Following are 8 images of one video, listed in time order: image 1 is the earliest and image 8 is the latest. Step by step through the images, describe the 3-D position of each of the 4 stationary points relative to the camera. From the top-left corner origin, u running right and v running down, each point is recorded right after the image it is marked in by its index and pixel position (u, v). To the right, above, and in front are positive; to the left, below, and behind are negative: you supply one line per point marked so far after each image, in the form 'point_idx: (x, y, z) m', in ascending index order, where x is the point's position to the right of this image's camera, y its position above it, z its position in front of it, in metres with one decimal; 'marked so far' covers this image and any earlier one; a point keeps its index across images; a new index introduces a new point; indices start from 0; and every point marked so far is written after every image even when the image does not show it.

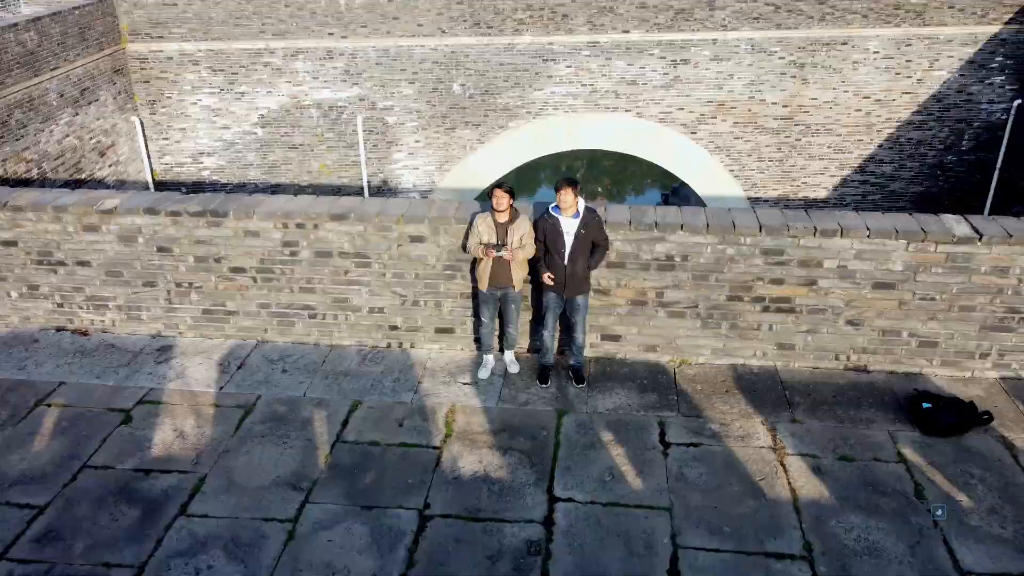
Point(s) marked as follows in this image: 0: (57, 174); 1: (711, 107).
0: (-2.4, +0.6, +5.4) m
1: (+1.3, +1.2, +6.9) m
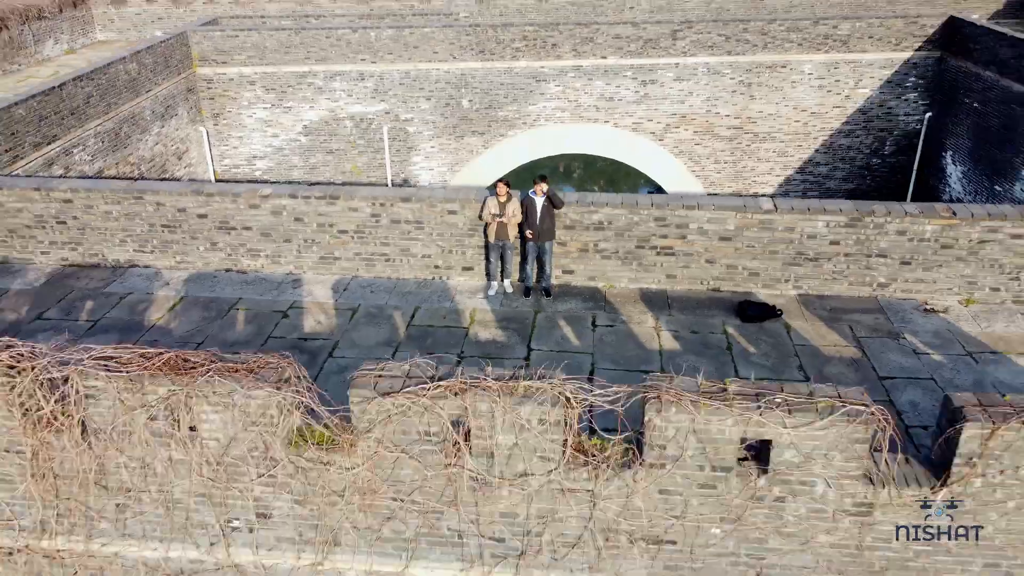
0: (-2.4, +0.8, +6.8) m
1: (+1.3, +1.4, +8.3) m
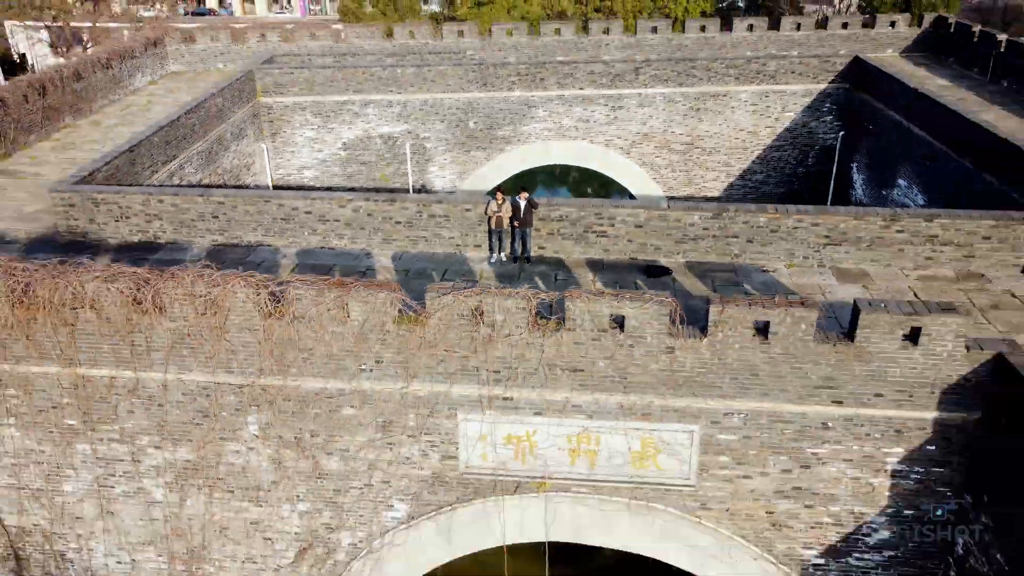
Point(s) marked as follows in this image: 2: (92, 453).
0: (-2.5, +0.9, +8.9) m
1: (+1.3, +1.5, +10.4) m
2: (-1.9, -0.8, +4.5) m
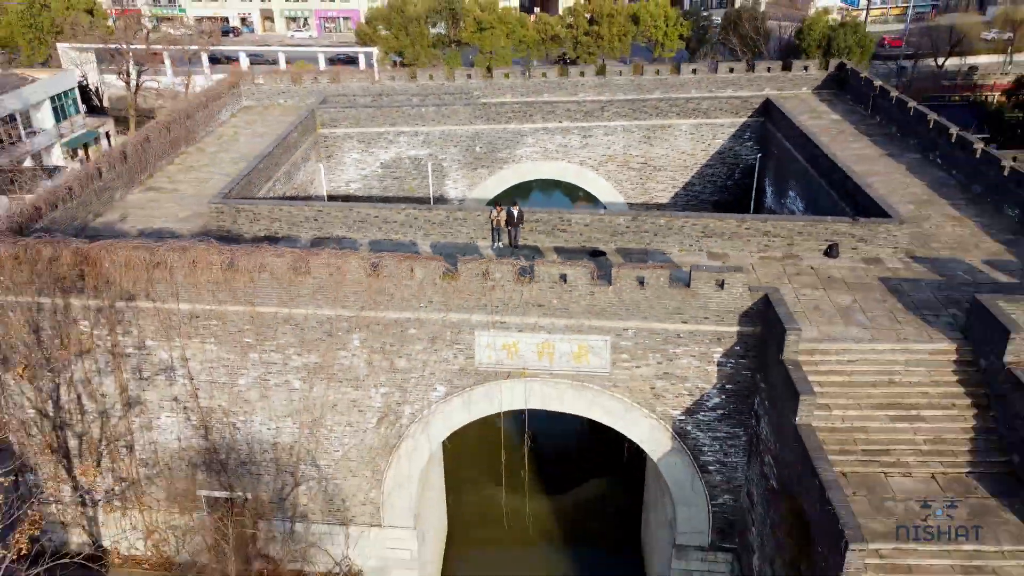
0: (-2.5, +1.1, +12.1) m
1: (+1.2, +1.7, +13.6) m
2: (-1.9, -0.6, +7.7) m
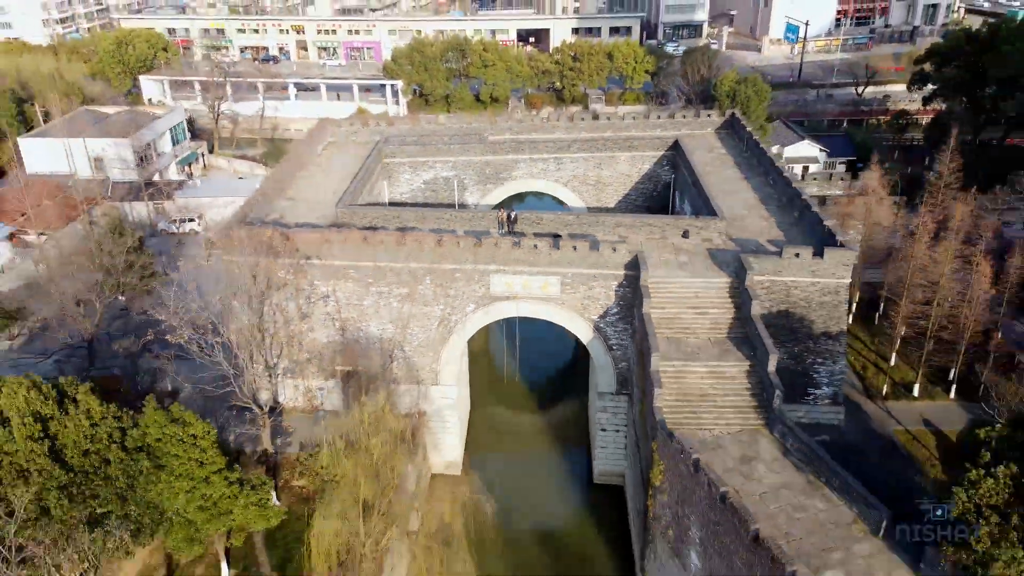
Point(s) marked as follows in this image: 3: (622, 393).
0: (-2.5, +1.6, +19.0) m
1: (+1.2, +2.2, +20.5) m
2: (-2.0, -0.1, +14.6) m
3: (+1.6, -1.5, +14.7) m
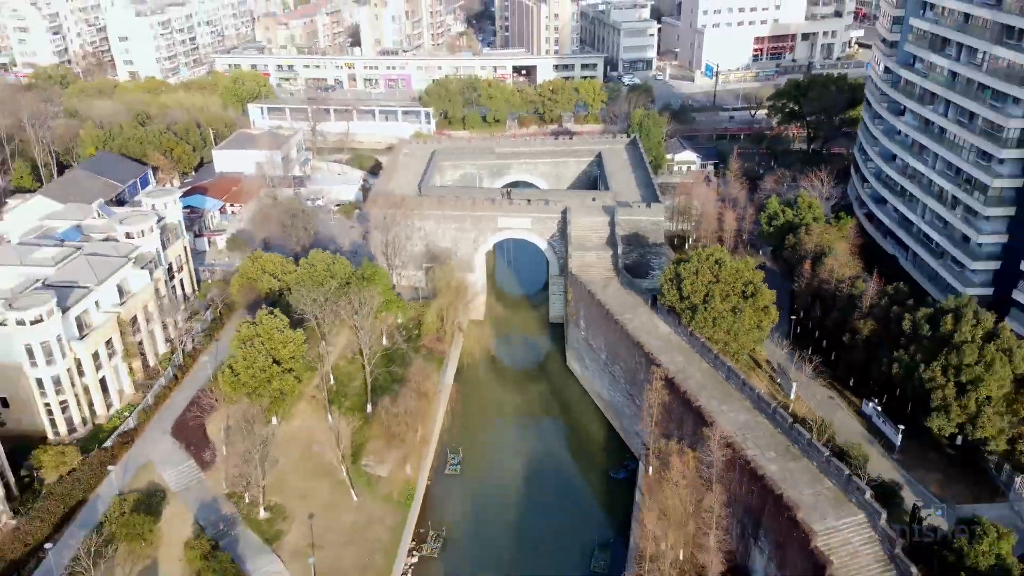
0: (-2.7, +3.5, +35.0) m
1: (+1.1, +4.1, +36.5) m
2: (-2.1, +1.8, +30.6) m
3: (+1.5, +0.4, +30.7) m
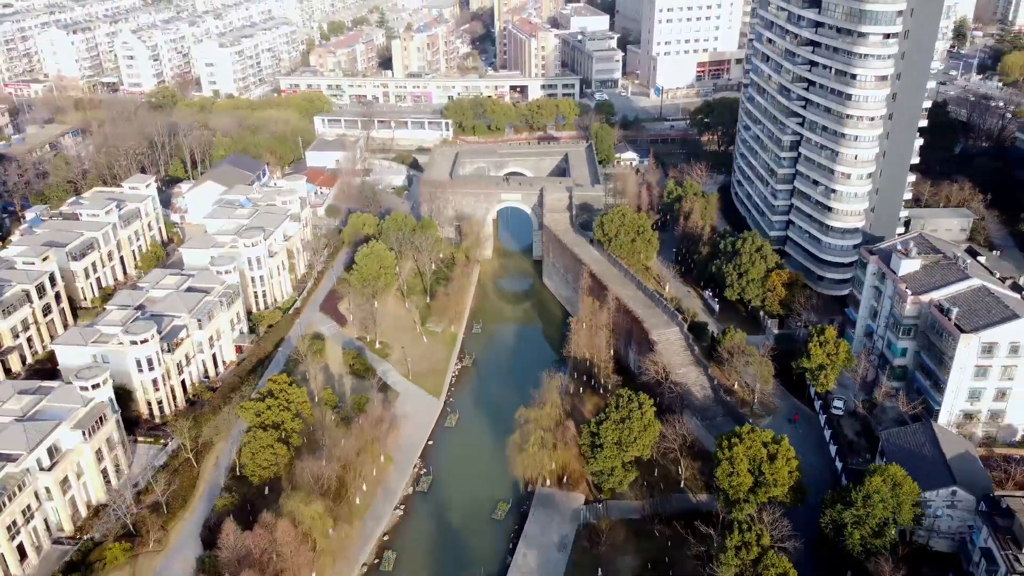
0: (-2.8, +6.0, +53.8) m
1: (+0.9, +6.6, +55.3) m
2: (-2.2, +4.3, +49.4) m
3: (+1.4, +2.9, +49.6) m
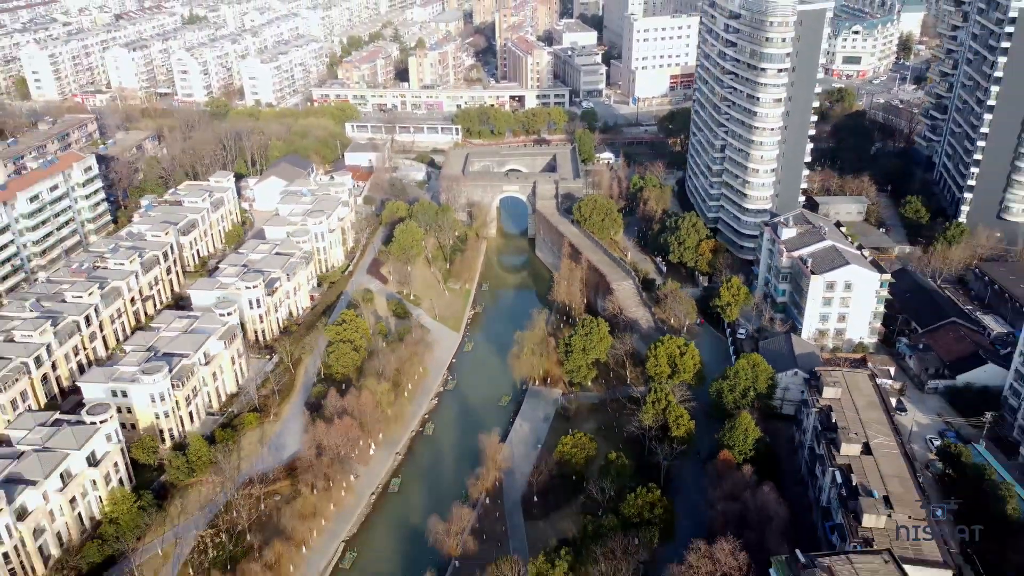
0: (-2.8, +7.7, +67.6) m
1: (+0.9, +8.4, +69.1) m
2: (-2.2, +6.0, +63.2) m
3: (+1.3, +4.6, +63.4) m
